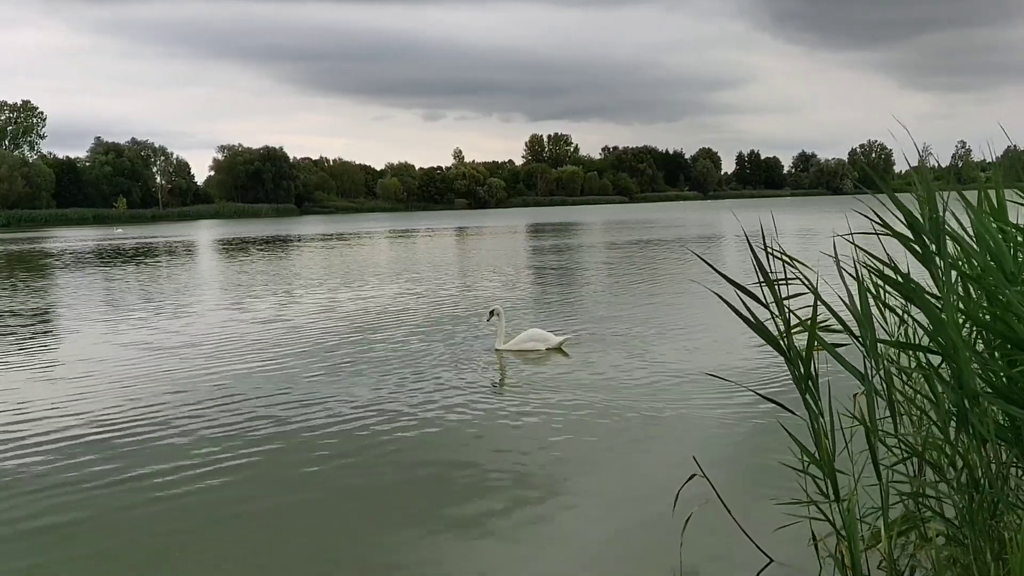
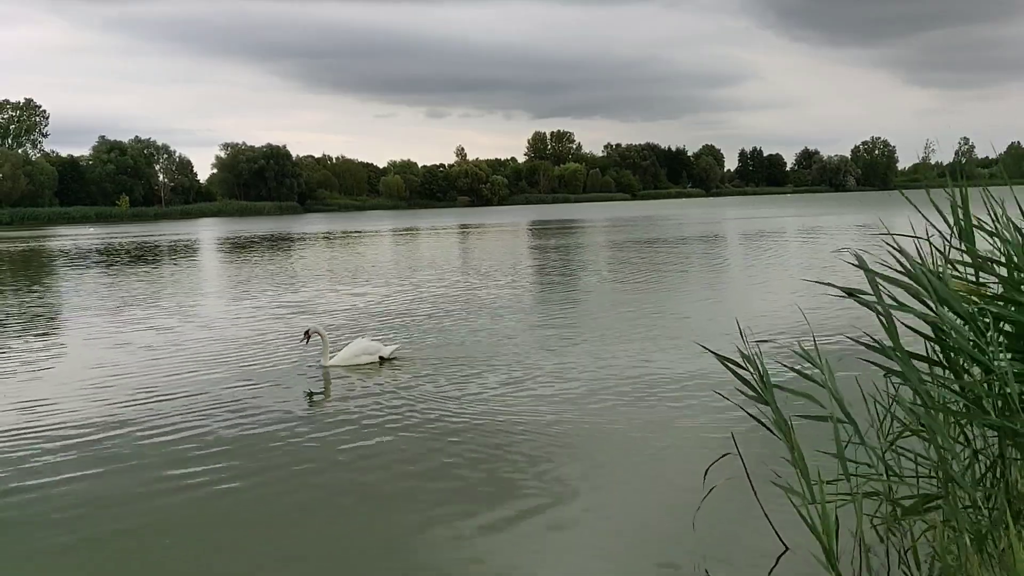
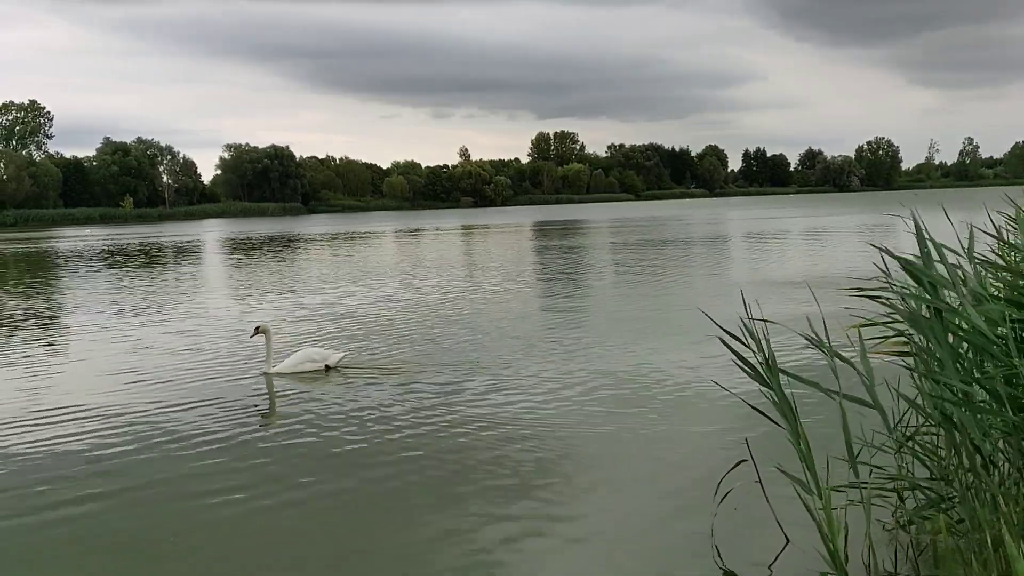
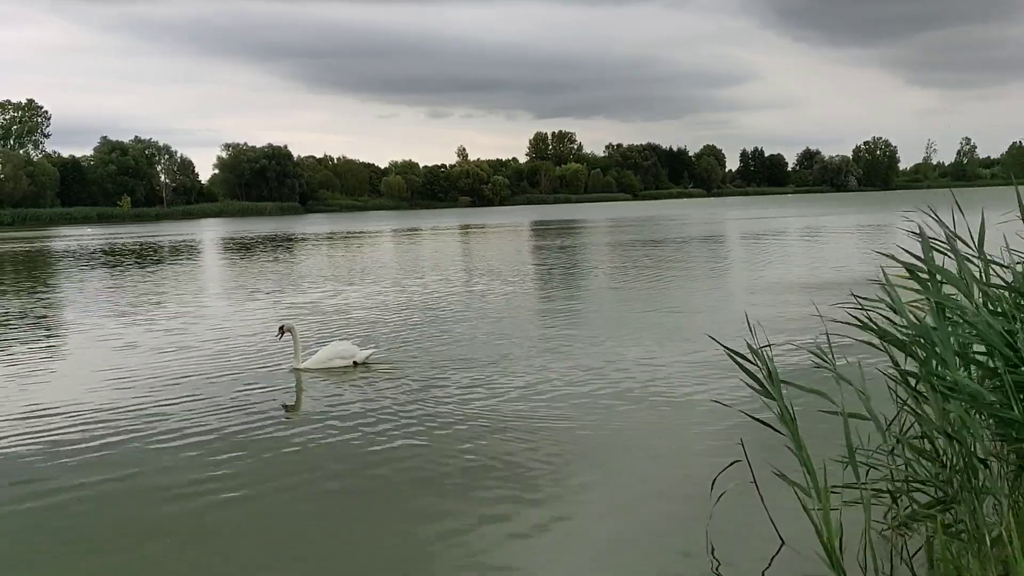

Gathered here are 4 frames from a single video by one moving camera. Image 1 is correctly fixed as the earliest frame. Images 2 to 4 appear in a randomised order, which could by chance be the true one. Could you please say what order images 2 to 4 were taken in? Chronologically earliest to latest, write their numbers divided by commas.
2, 4, 3
